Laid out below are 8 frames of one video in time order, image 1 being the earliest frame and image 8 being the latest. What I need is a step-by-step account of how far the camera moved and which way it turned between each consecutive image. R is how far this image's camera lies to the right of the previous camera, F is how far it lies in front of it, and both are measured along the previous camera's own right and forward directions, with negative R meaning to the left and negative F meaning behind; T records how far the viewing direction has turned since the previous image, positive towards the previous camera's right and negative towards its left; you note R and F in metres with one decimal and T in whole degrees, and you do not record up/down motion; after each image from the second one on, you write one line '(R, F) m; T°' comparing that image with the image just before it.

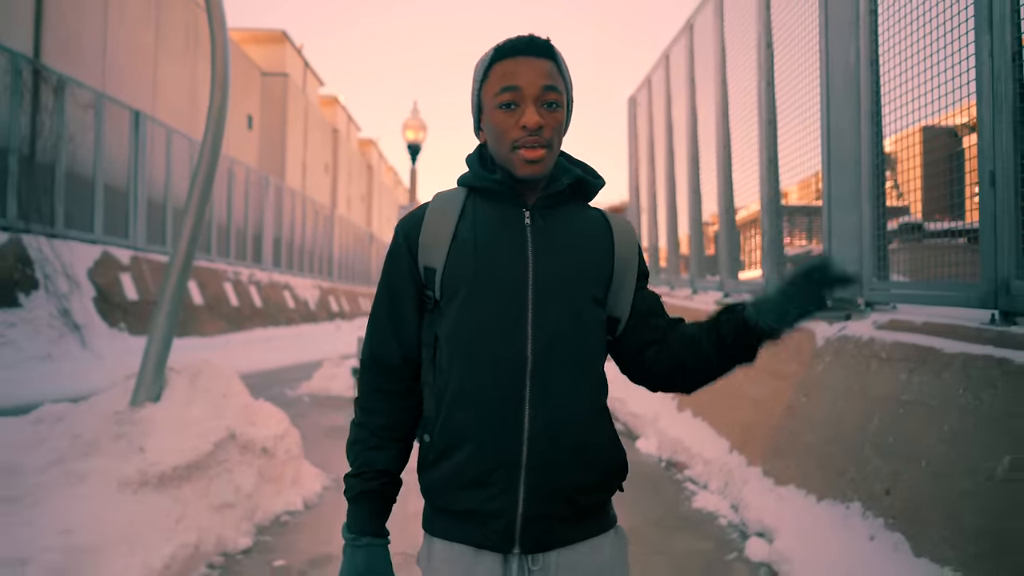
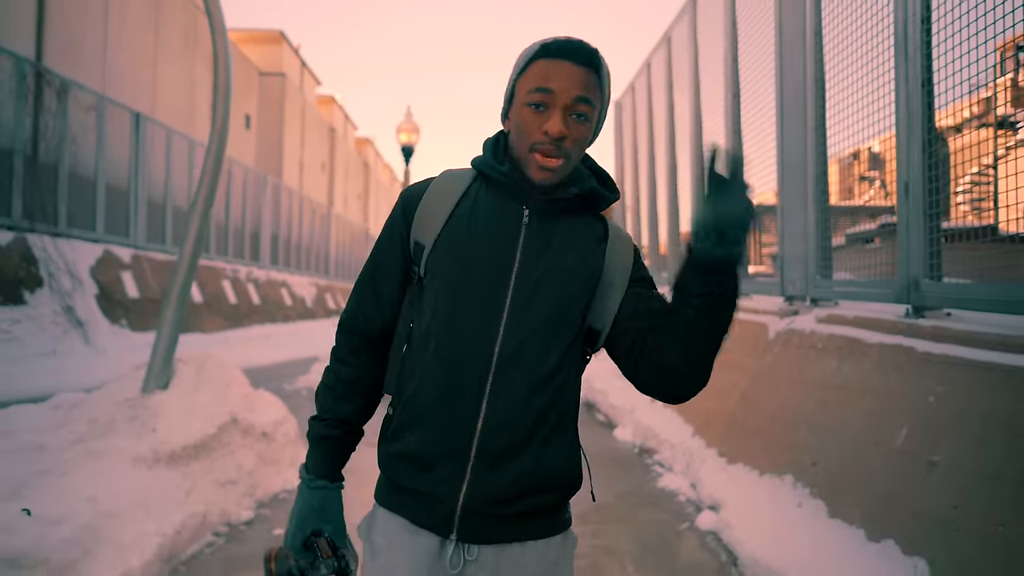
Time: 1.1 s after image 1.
(+0.1, -0.5) m; 0°
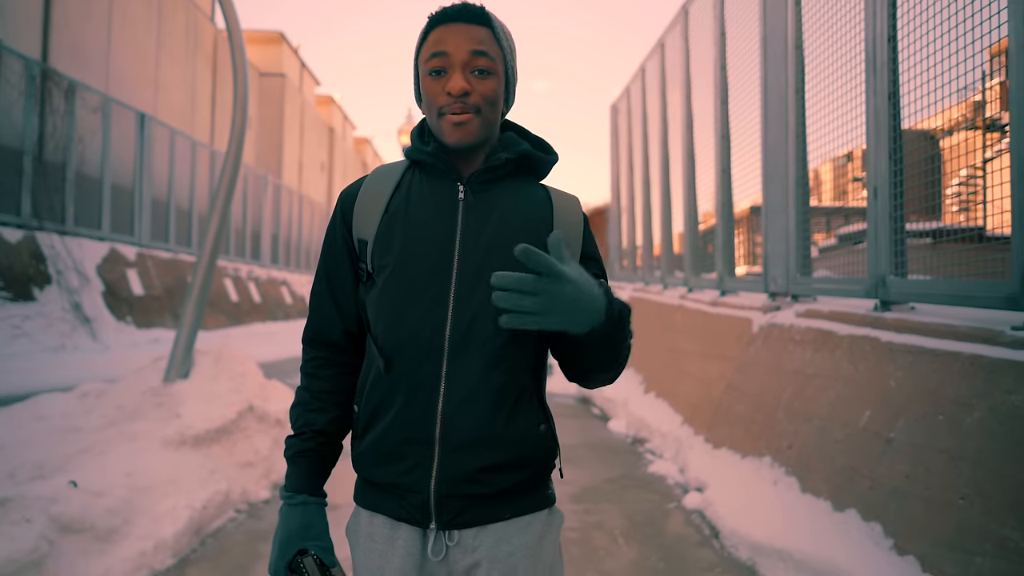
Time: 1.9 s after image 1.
(0.0, -0.3) m; 0°
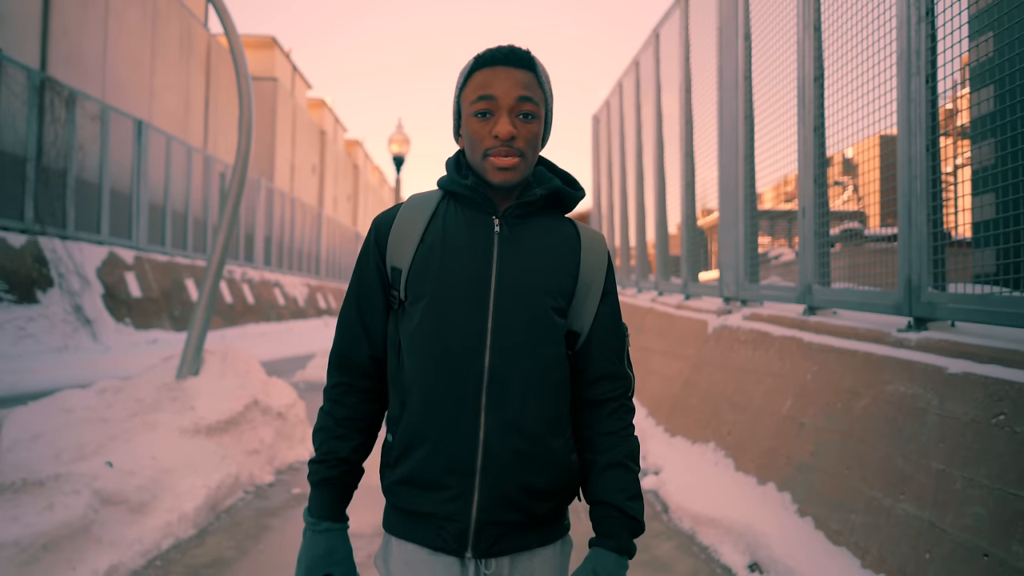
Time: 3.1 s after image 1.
(+0.1, -0.6) m; +1°
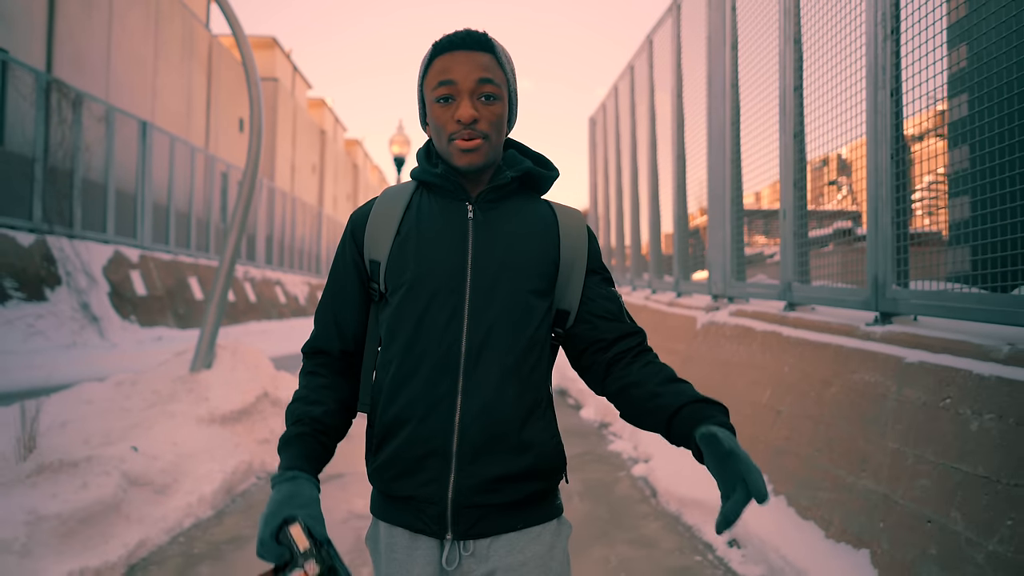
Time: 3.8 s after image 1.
(0.0, -0.3) m; 0°
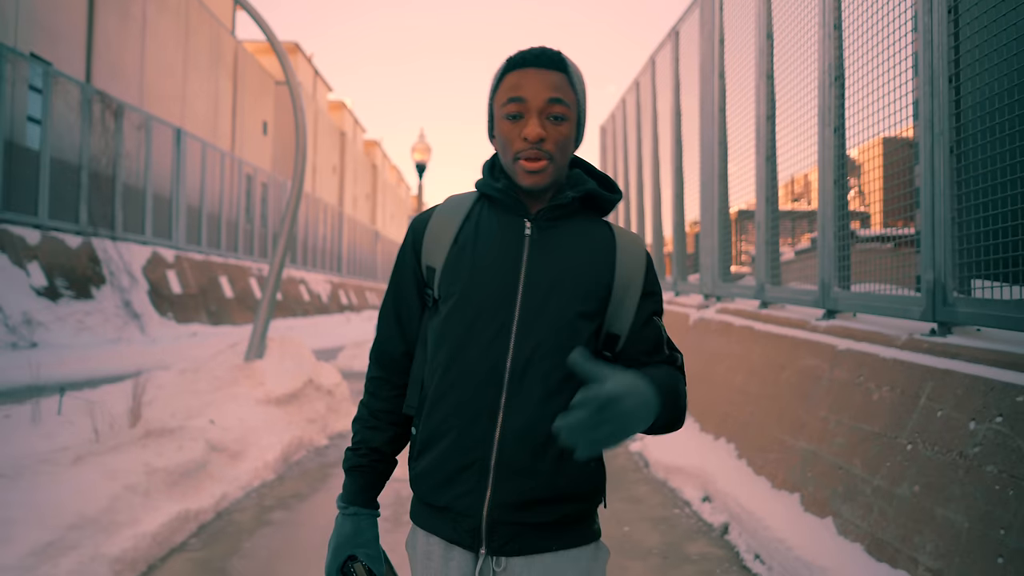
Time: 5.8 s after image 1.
(0.0, -0.9) m; -1°
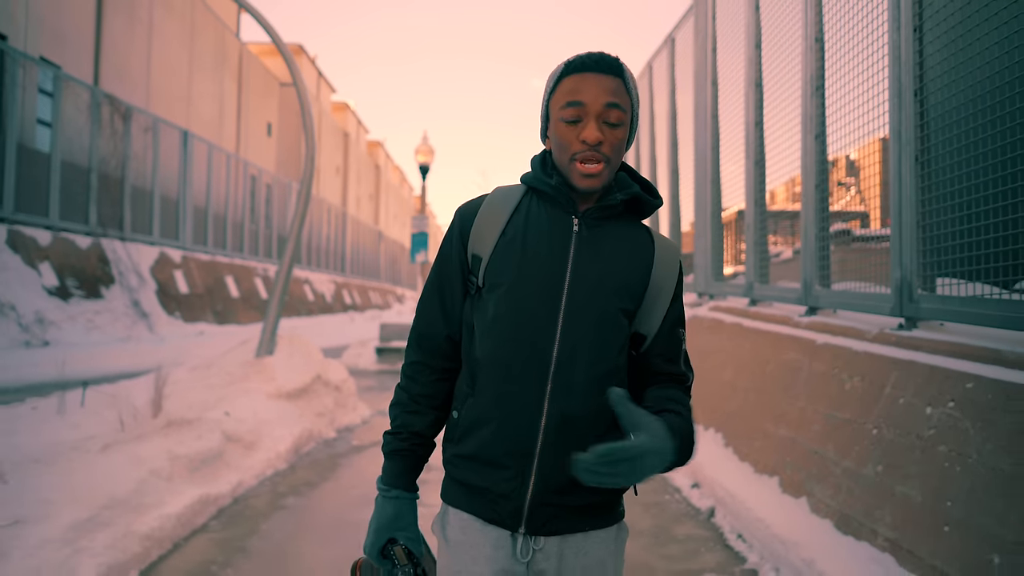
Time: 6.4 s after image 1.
(0.0, -0.3) m; 0°
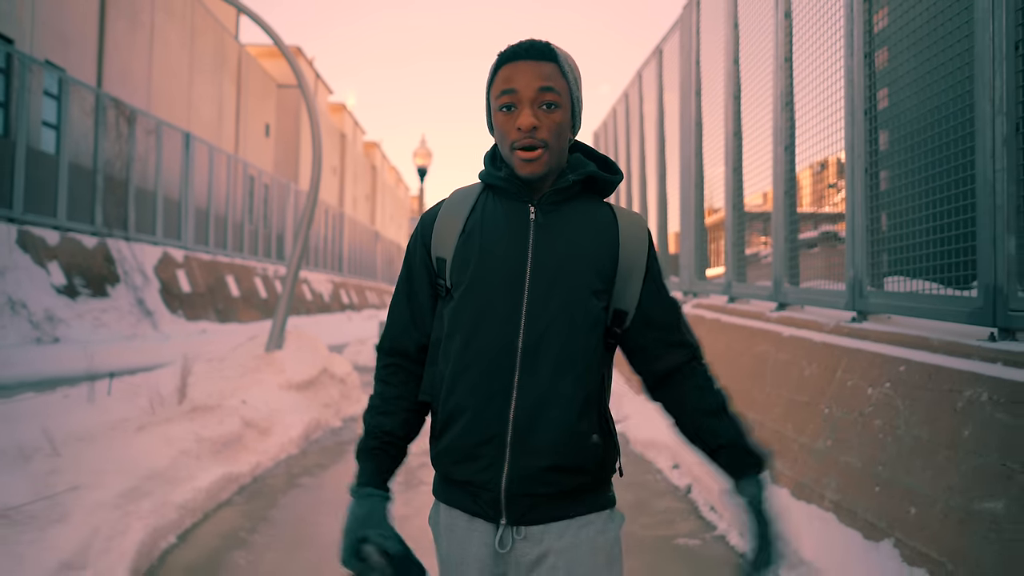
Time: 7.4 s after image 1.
(0.0, -0.5) m; 0°
